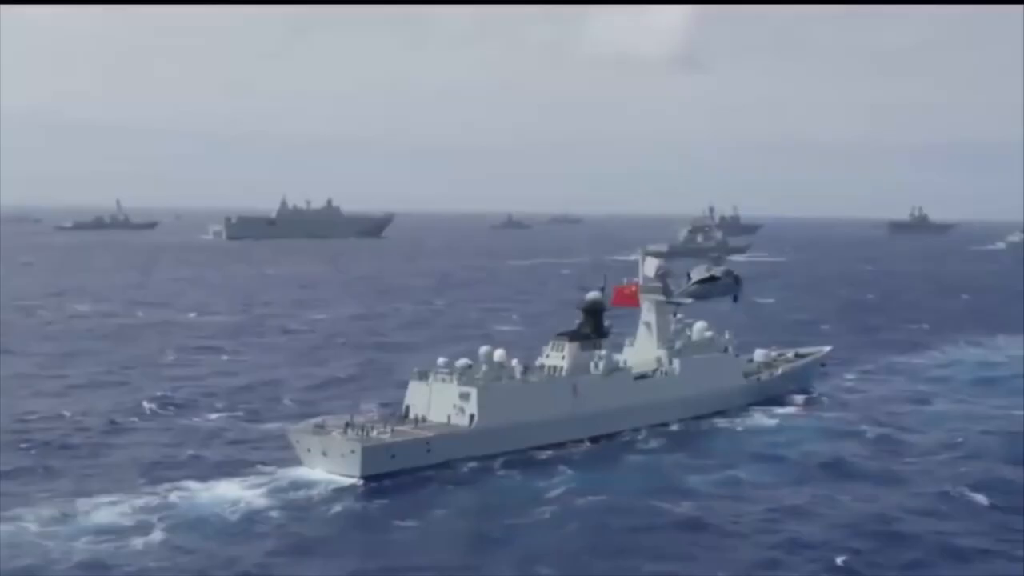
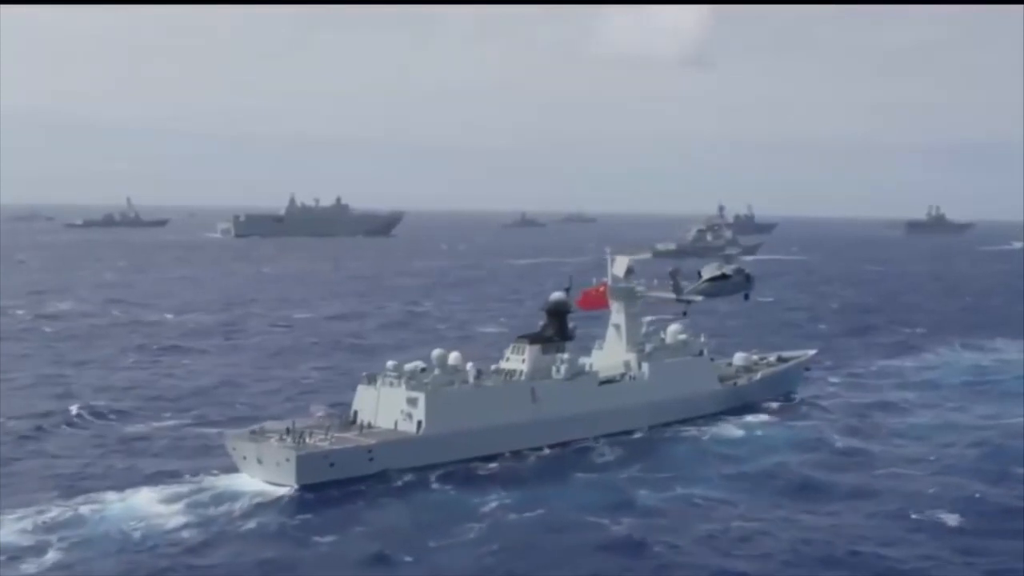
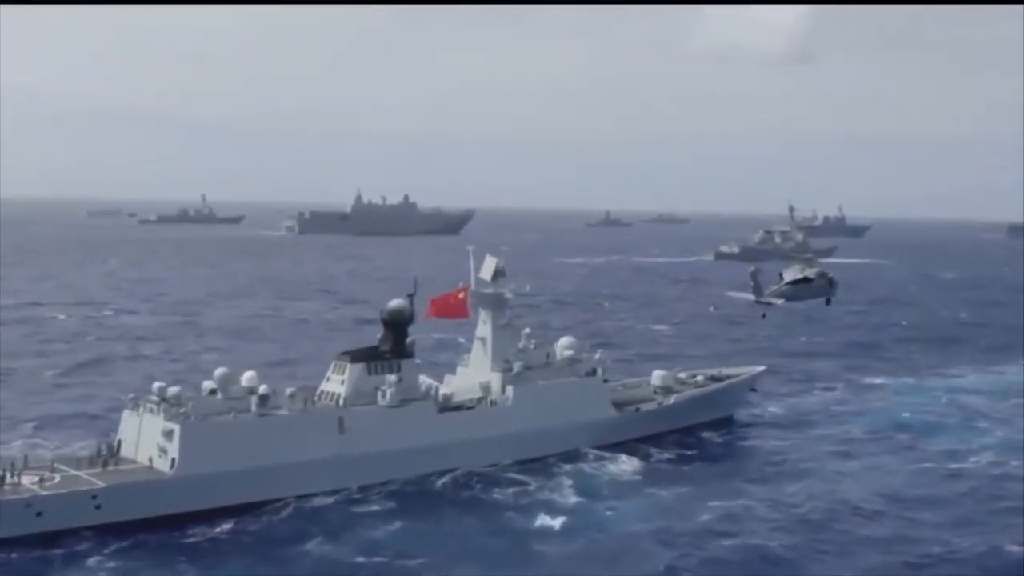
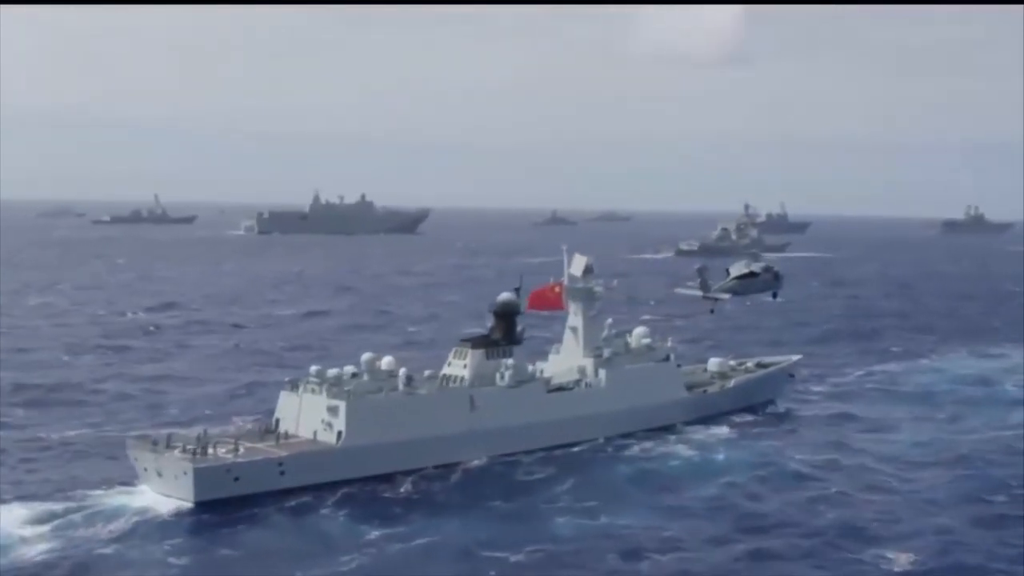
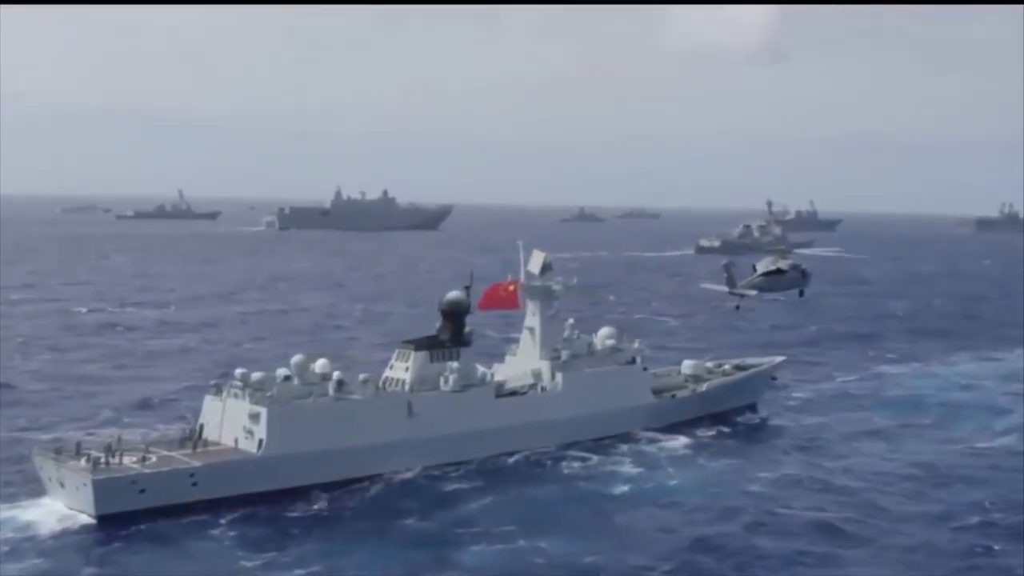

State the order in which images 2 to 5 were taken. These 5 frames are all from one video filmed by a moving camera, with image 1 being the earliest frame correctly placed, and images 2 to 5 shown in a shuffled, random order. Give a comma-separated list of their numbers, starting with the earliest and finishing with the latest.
2, 4, 5, 3
